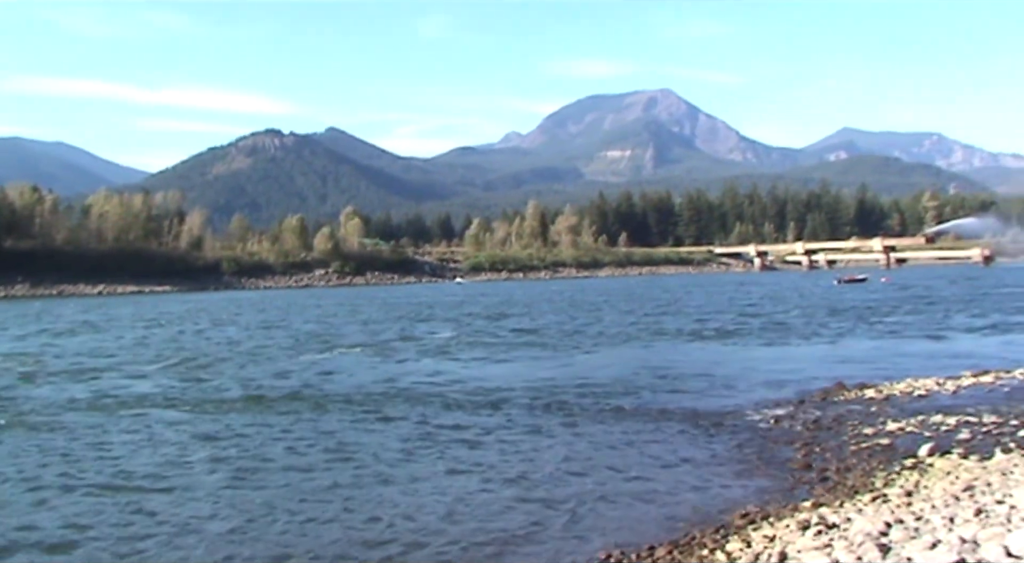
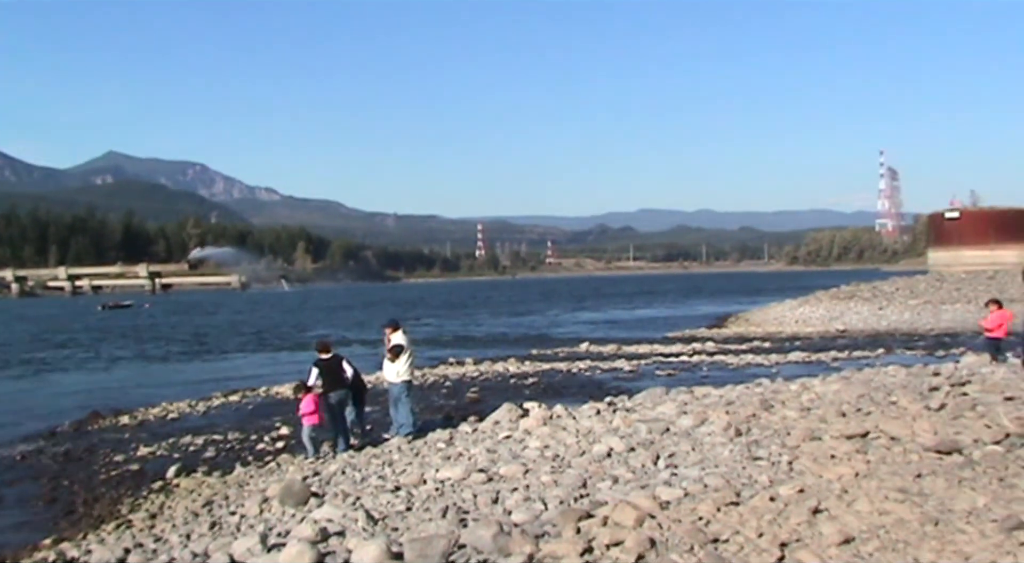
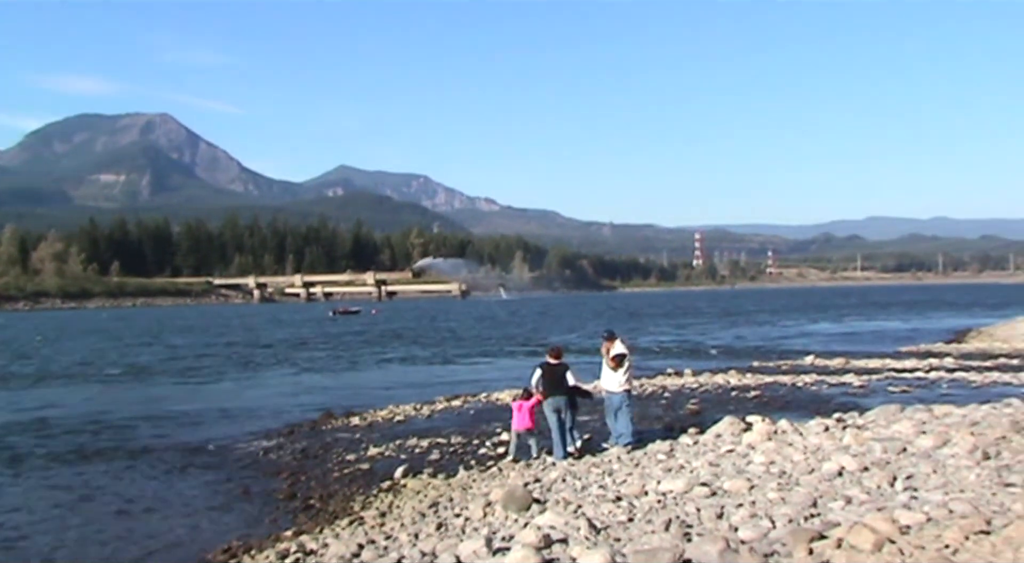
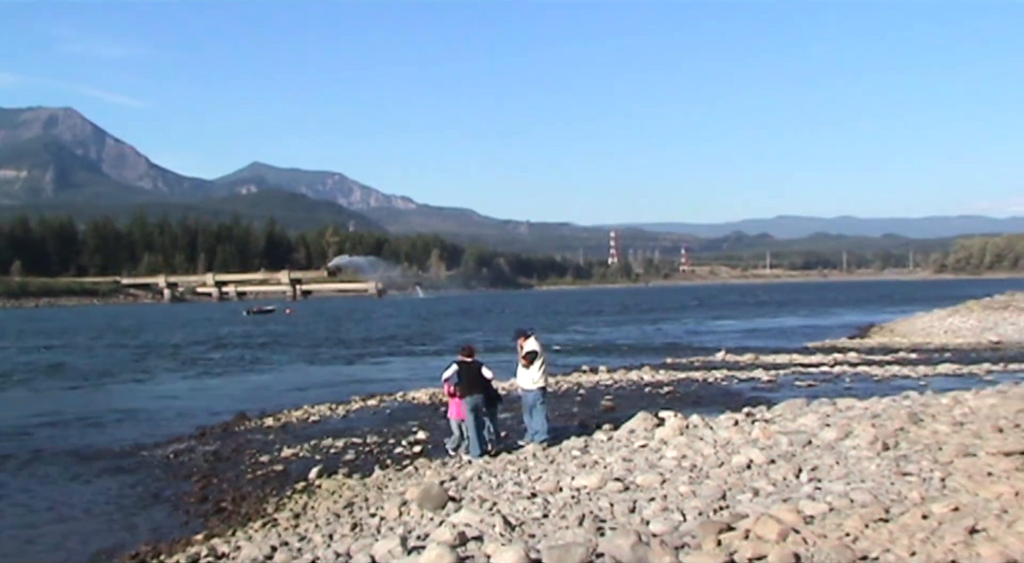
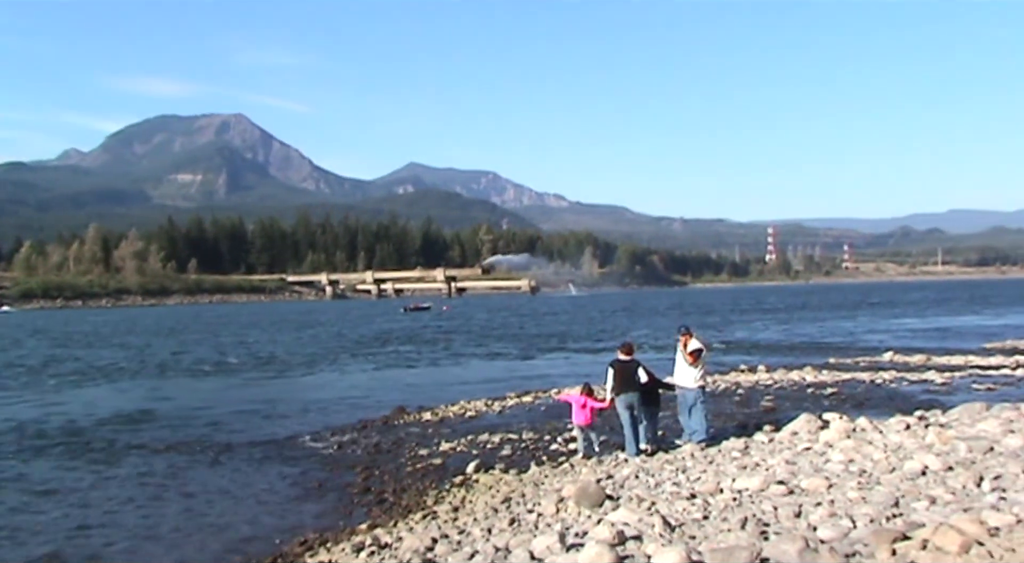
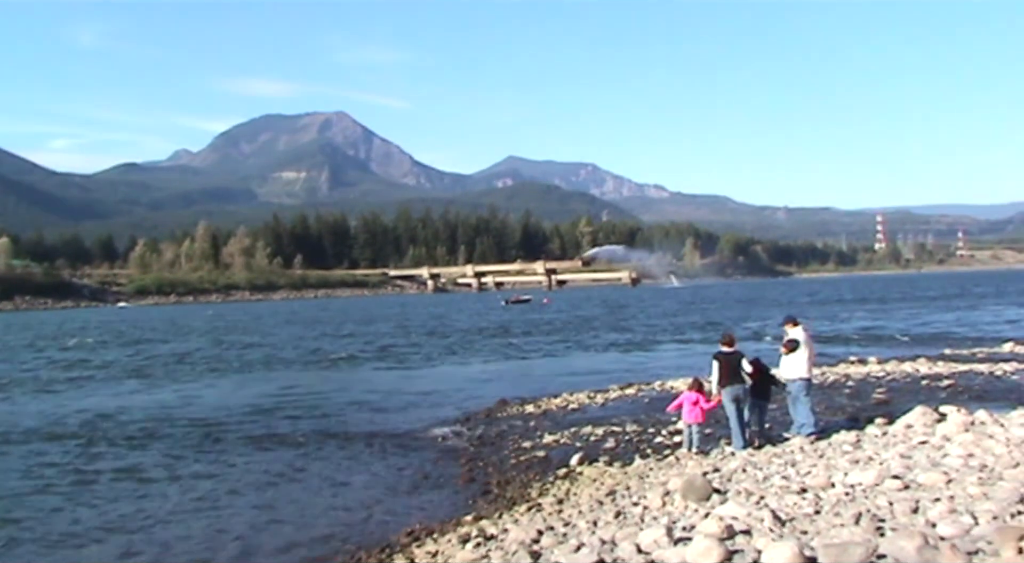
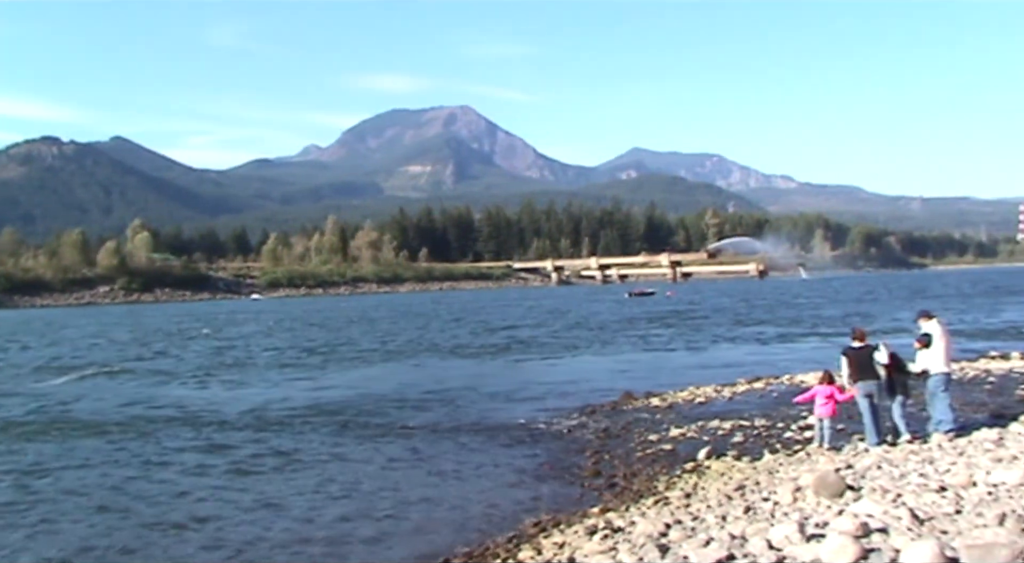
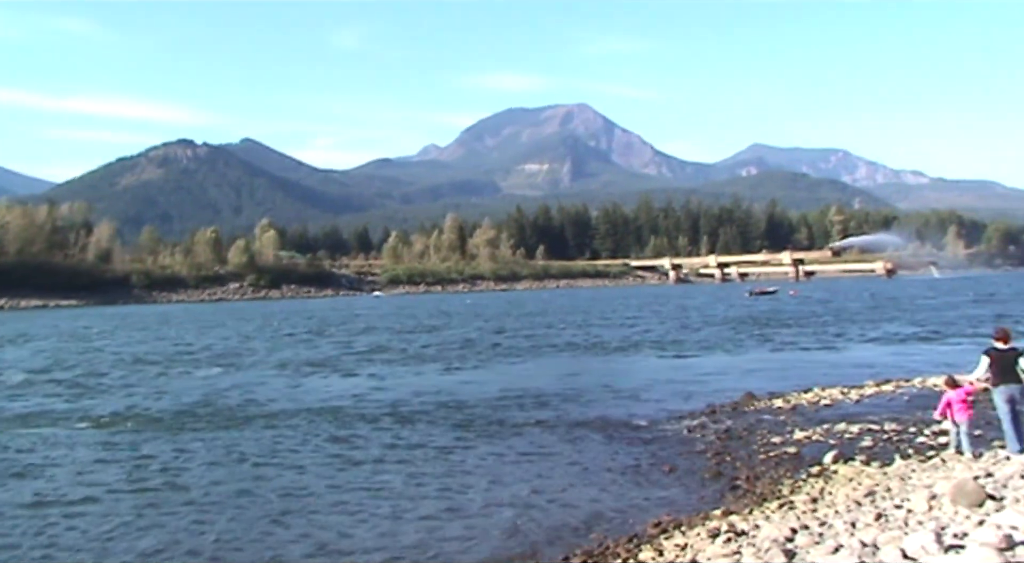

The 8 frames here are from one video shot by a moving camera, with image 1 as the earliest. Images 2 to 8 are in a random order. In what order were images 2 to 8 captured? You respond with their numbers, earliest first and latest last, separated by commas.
8, 7, 6, 5, 3, 4, 2
